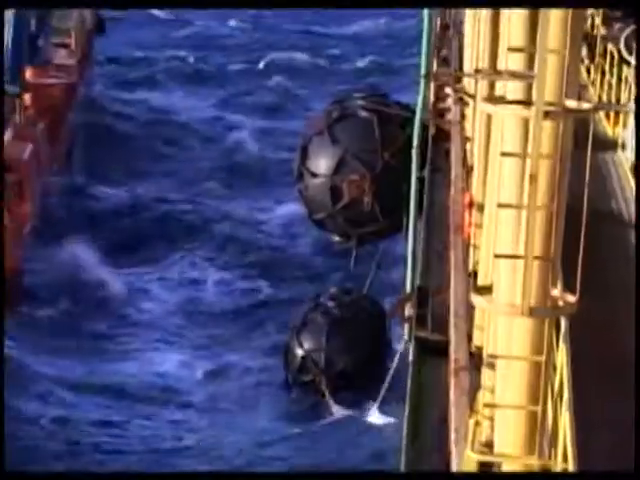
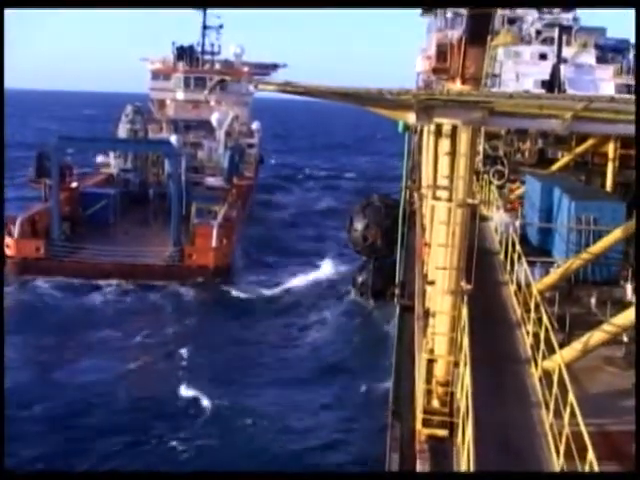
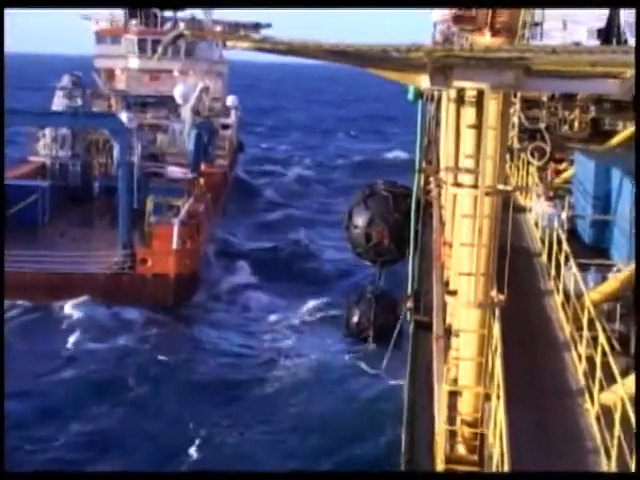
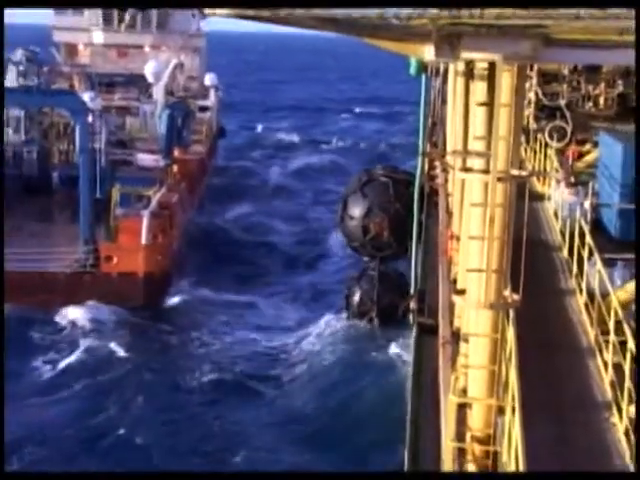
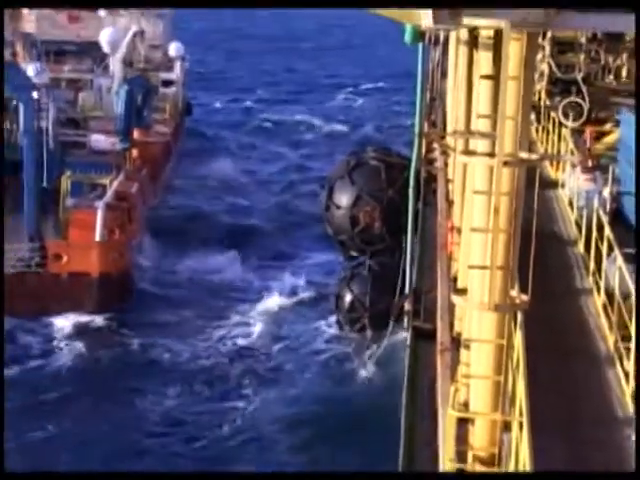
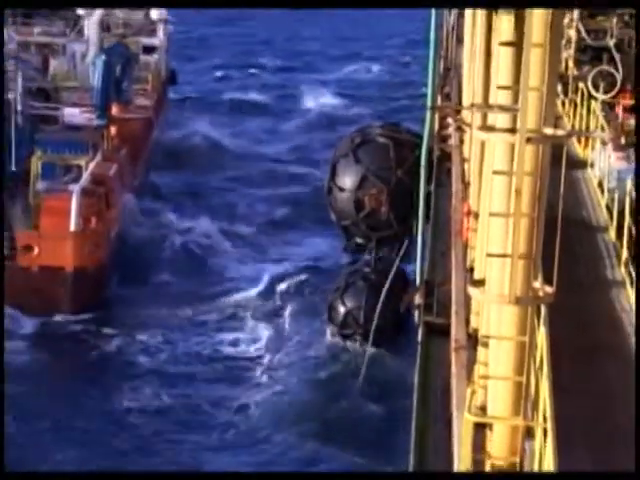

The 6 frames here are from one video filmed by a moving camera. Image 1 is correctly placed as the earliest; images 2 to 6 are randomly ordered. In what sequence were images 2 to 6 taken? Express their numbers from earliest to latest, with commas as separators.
6, 5, 4, 3, 2
